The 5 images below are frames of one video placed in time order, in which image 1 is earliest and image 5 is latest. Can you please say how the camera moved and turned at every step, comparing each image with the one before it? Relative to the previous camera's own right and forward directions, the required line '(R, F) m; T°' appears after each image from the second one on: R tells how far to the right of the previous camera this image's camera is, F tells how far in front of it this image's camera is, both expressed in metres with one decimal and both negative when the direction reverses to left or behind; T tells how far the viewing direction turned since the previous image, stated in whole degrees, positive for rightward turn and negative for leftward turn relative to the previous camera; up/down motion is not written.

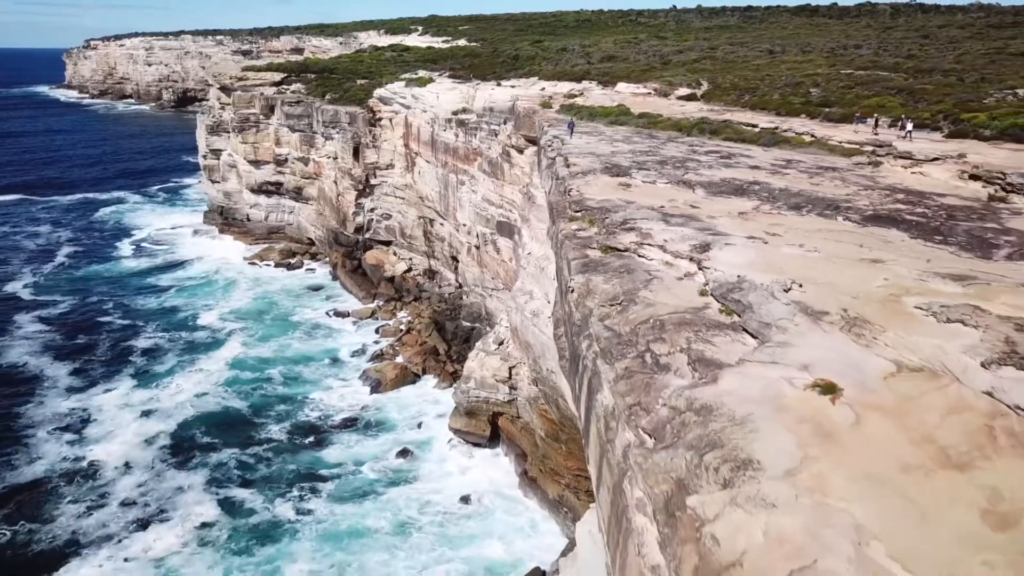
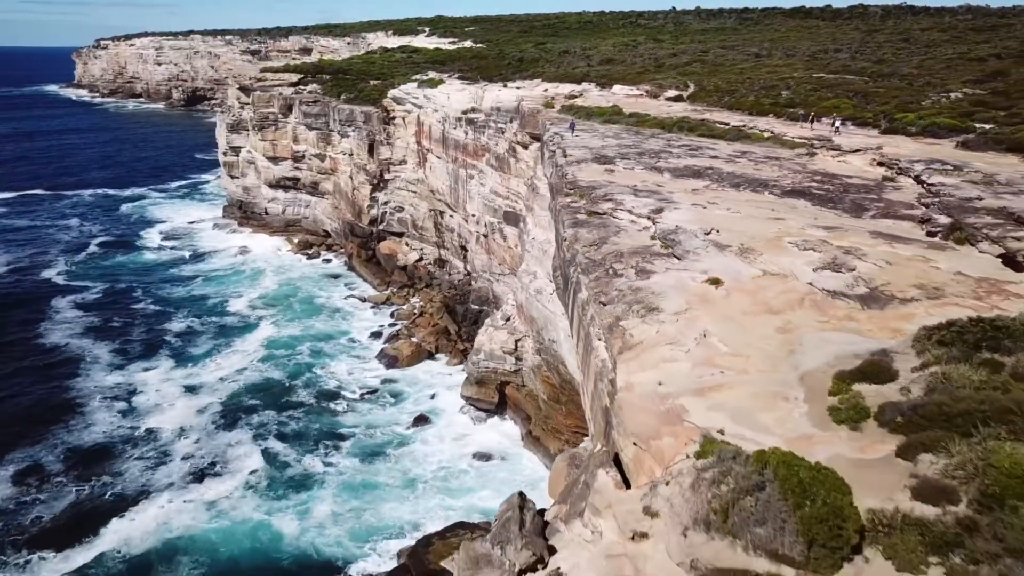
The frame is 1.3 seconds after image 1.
(-0.1, -3.6) m; 0°
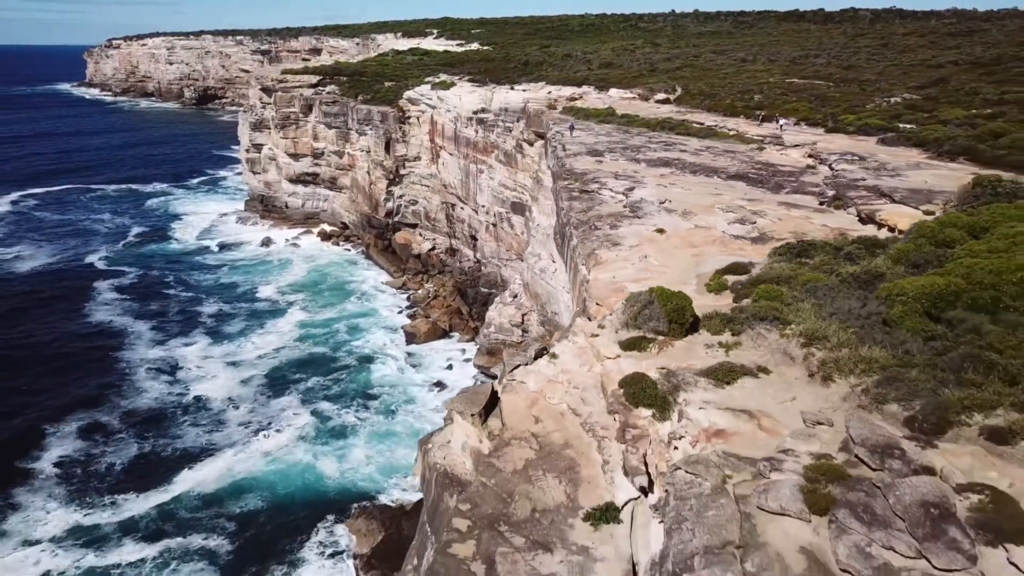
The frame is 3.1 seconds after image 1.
(-0.1, -4.6) m; 0°
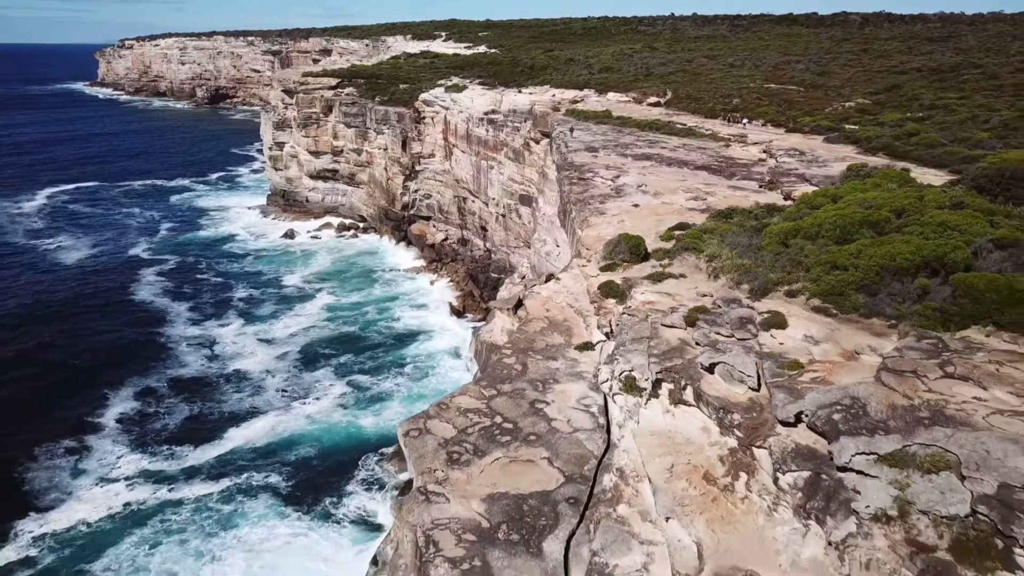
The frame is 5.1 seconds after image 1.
(-0.2, -5.1) m; 0°
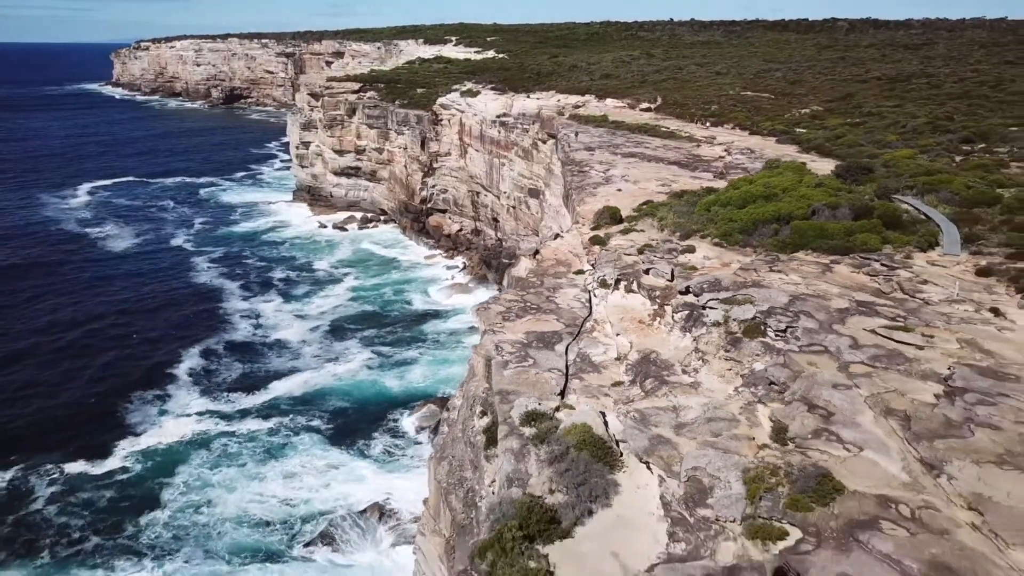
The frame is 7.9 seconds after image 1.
(-0.3, -7.0) m; 0°
